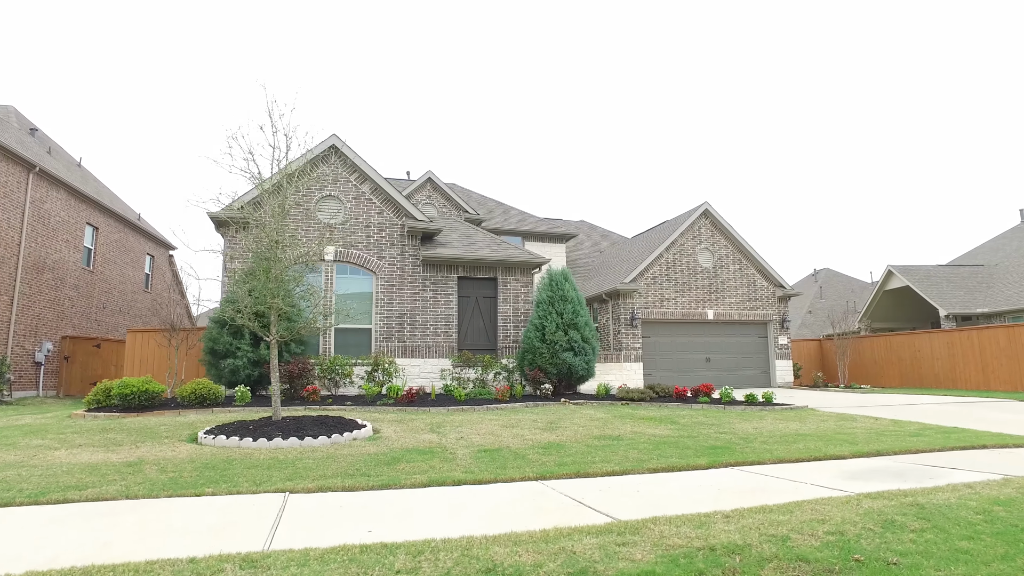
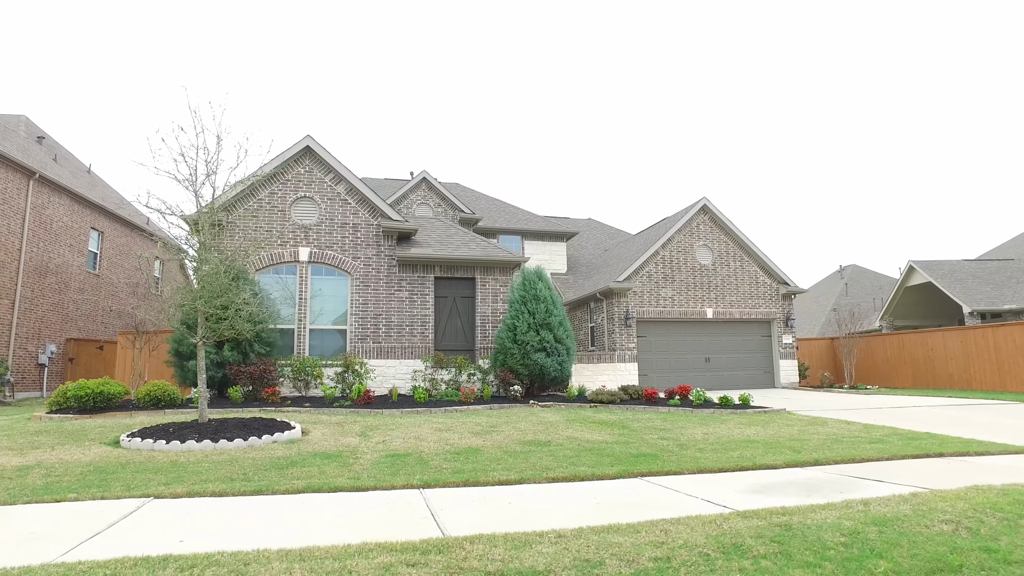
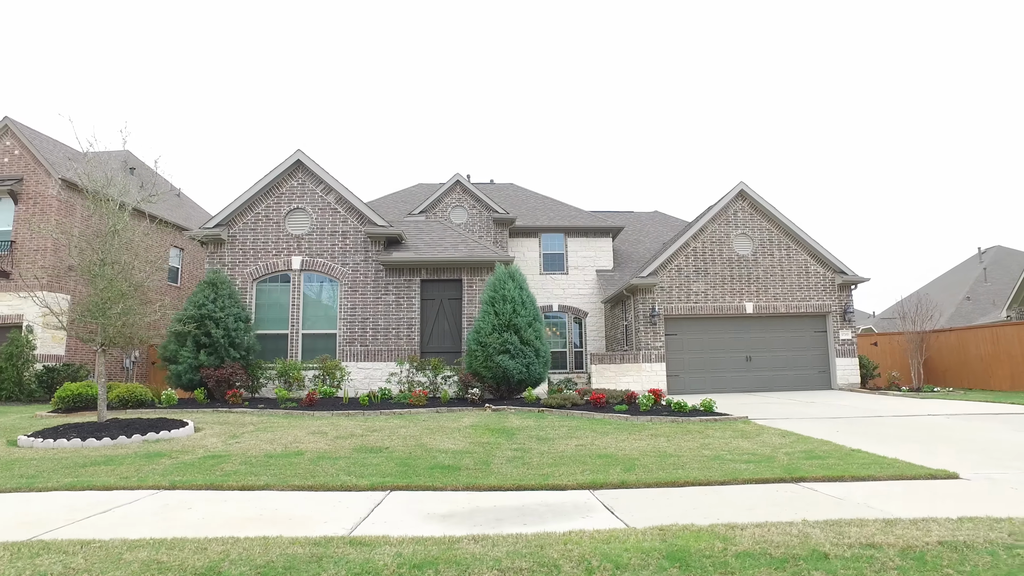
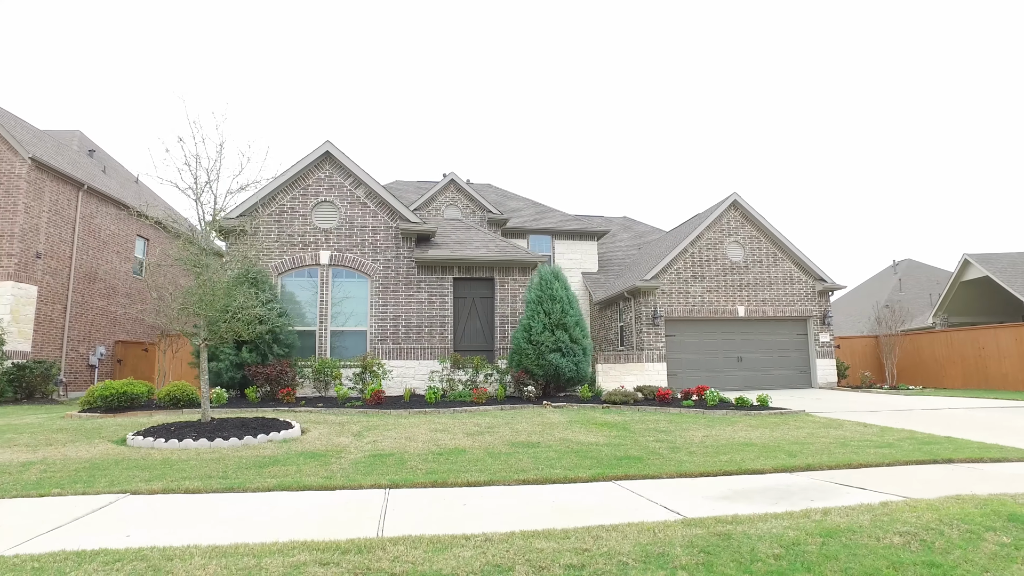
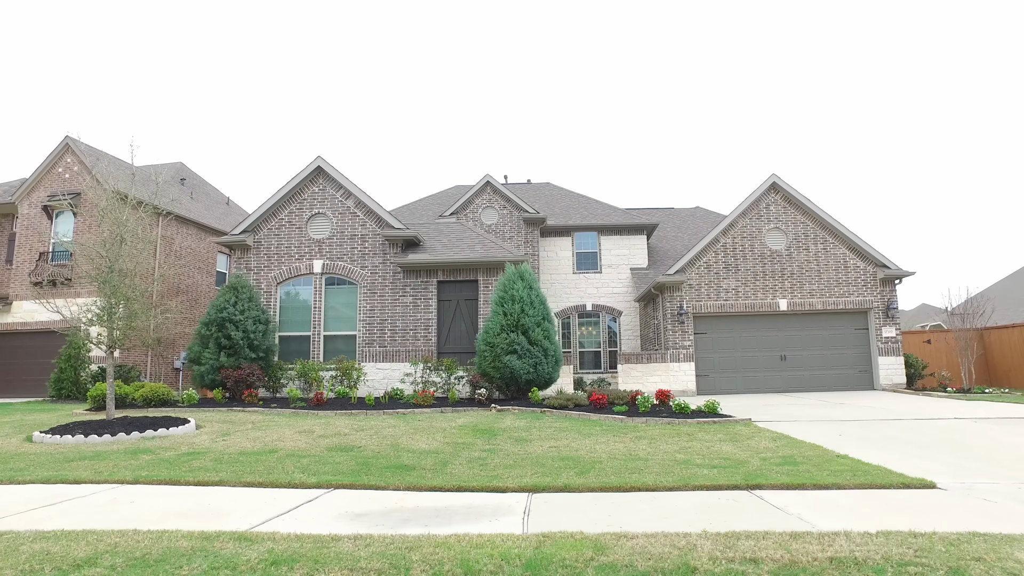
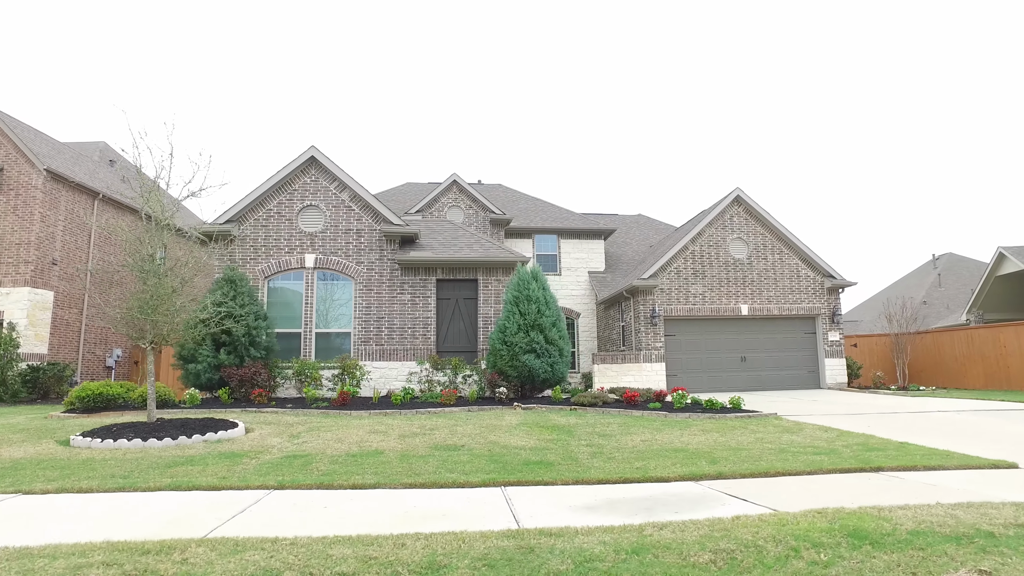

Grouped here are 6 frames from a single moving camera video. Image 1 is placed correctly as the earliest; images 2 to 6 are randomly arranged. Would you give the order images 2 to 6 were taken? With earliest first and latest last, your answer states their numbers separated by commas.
2, 4, 6, 3, 5
